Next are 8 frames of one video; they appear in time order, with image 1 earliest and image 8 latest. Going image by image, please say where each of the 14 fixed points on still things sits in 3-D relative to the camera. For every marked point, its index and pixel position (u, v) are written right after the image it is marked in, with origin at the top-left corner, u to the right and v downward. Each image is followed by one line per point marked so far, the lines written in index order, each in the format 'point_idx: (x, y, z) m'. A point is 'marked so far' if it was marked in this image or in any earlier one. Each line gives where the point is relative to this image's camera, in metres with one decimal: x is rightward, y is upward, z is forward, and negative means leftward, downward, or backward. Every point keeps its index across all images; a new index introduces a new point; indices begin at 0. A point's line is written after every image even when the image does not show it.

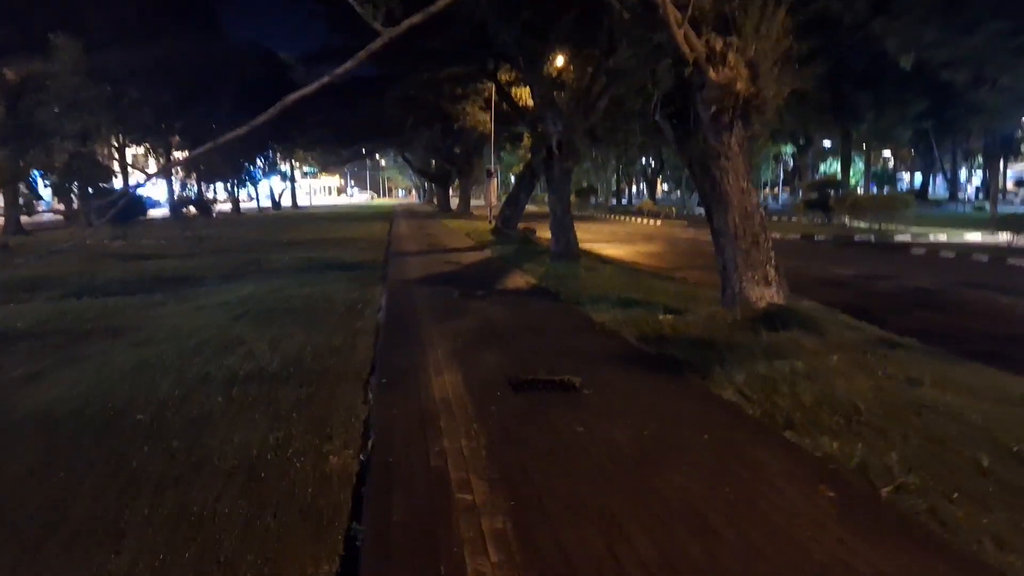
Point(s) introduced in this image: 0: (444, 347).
0: (-0.9, -0.9, +10.6) m
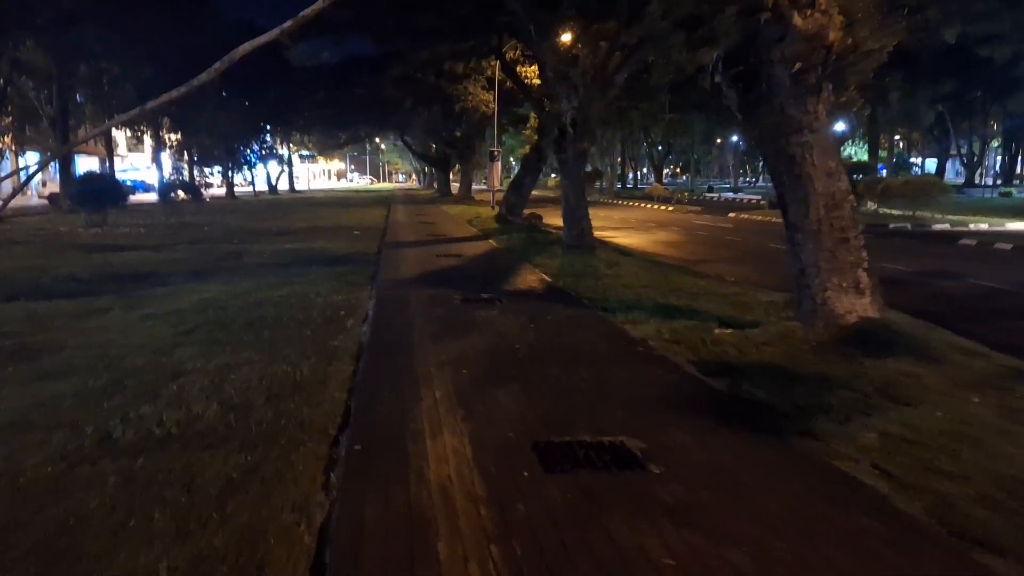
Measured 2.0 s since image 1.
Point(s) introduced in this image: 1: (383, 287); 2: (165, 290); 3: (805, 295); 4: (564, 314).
0: (-0.7, -1.0, +7.9) m
1: (-2.5, 0.0, +15.0) m
2: (-6.8, 0.0, +15.2) m
3: (+3.8, -0.1, +9.8) m
4: (+0.9, -0.4, +12.1) m
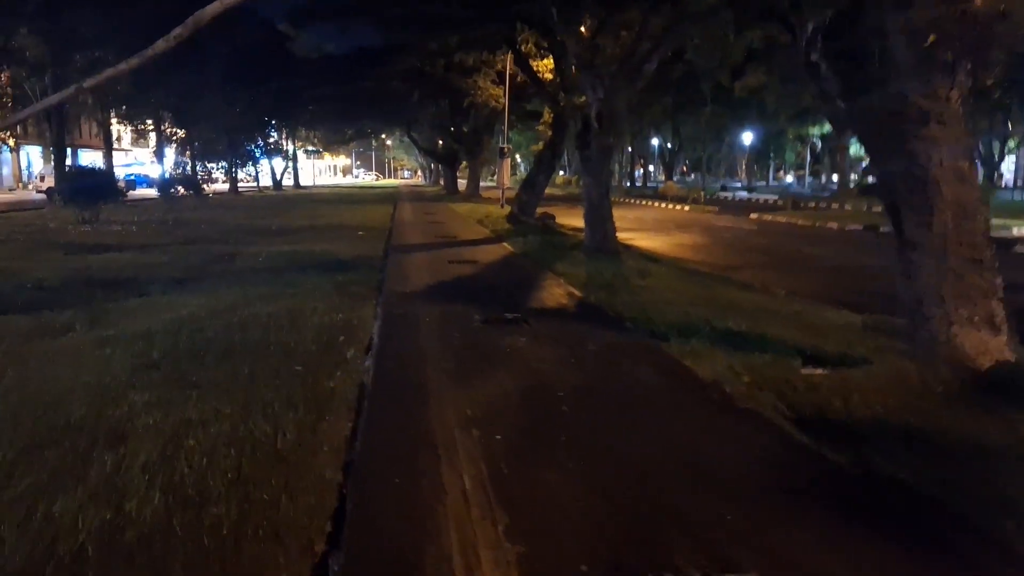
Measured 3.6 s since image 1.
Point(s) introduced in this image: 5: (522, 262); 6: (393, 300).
0: (-0.3, -1.3, +5.9) m
1: (-2.1, -0.2, +13.0) m
2: (-6.4, -0.3, +13.3) m
3: (+4.2, -0.4, +7.8) m
4: (+1.3, -0.7, +10.1) m
5: (+0.2, +0.7, +19.7) m
6: (-2.1, -0.2, +13.2) m
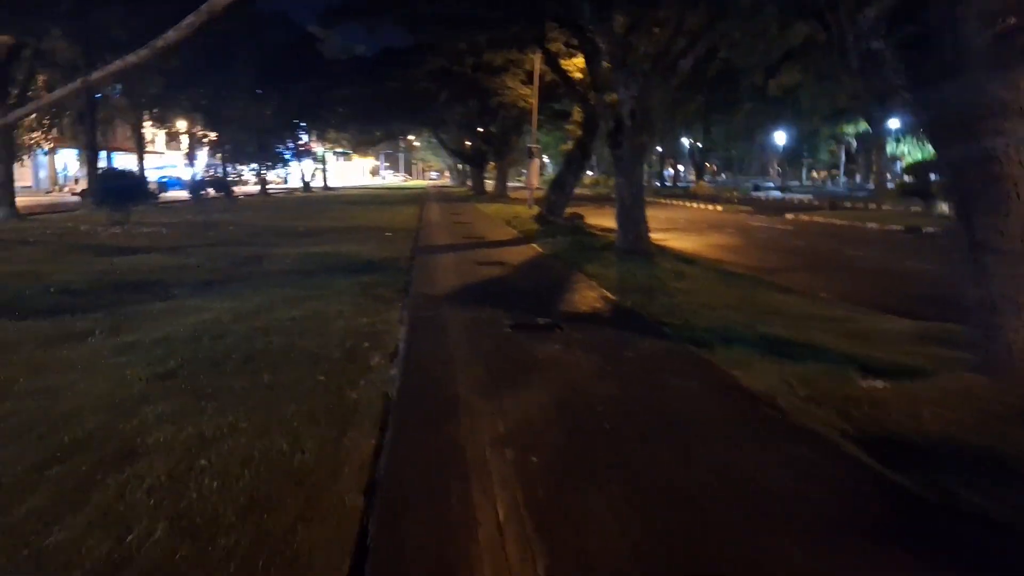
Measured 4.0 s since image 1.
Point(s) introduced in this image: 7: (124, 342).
0: (0.0, -1.4, +5.4) m
1: (-1.6, -0.3, +12.6) m
2: (-5.9, -0.3, +13.0) m
3: (+4.5, -0.5, +7.1) m
4: (+1.7, -0.8, +9.5) m
5: (+1.0, +0.6, +19.2) m
6: (-1.5, -0.3, +12.7) m
7: (-5.1, -0.7, +10.0) m
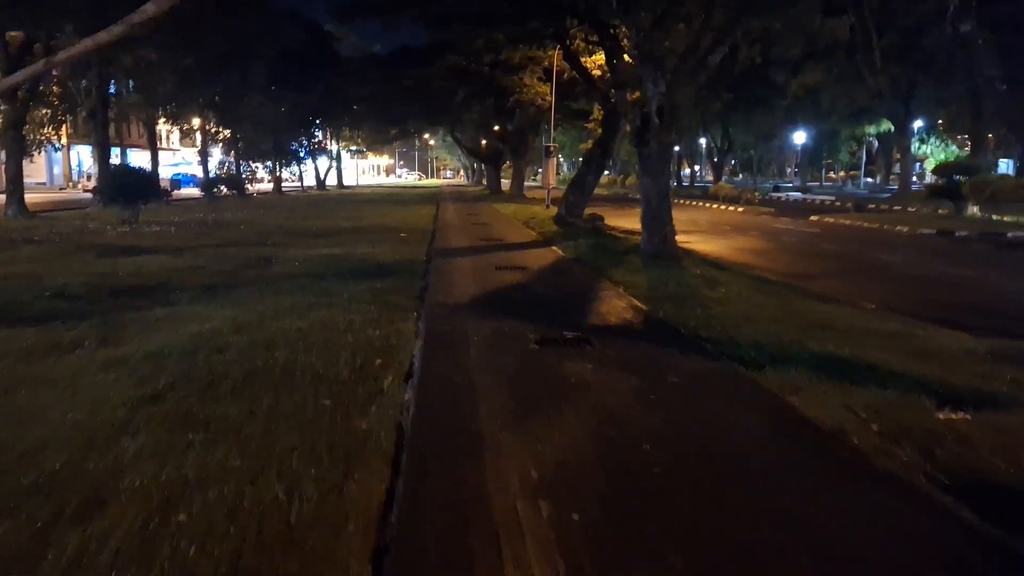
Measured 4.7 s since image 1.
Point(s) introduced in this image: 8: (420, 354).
0: (+0.2, -1.5, +4.5) m
1: (-1.2, -0.4, +11.6) m
2: (-5.5, -0.4, +12.1) m
3: (+4.8, -0.7, +6.1) m
4: (+2.0, -1.0, +8.5) m
5: (+1.5, +0.5, +18.2) m
6: (-1.2, -0.4, +11.8) m
7: (-4.8, -0.8, +9.2) m
8: (-1.1, -0.8, +9.3) m
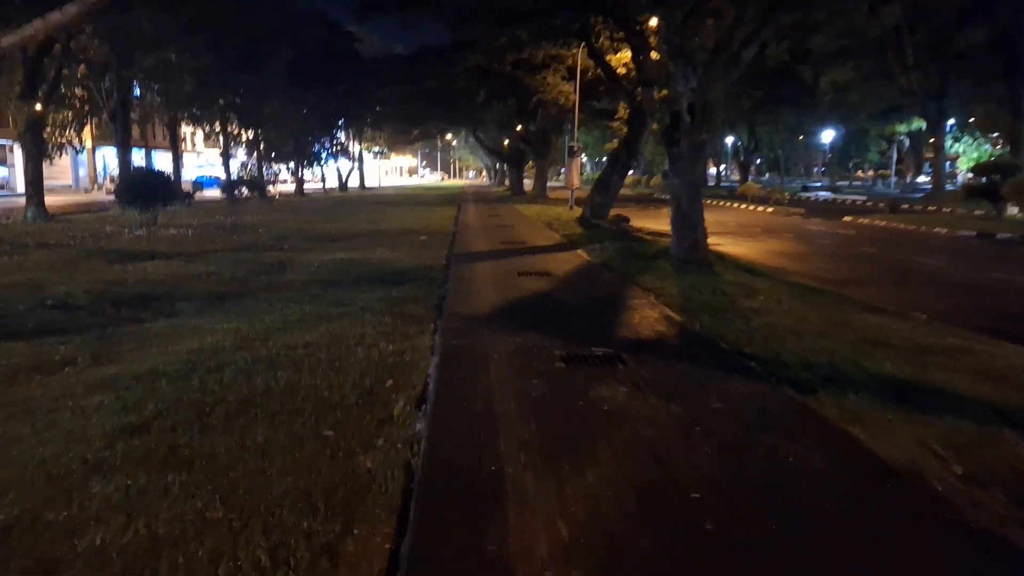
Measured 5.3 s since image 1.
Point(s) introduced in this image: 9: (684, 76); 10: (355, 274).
0: (+0.3, -1.7, +3.6) m
1: (-0.9, -0.6, +10.8) m
2: (-5.1, -0.6, +11.4) m
3: (+5.0, -0.8, +5.1) m
4: (+2.3, -1.1, +7.6) m
5: (+2.0, +0.3, +17.3) m
6: (-0.8, -0.5, +10.9) m
7: (-4.5, -1.0, +8.4) m
8: (-0.8, -0.9, +8.5) m
9: (+4.3, +5.4, +19.4) m
10: (-3.6, +0.3, +17.4) m
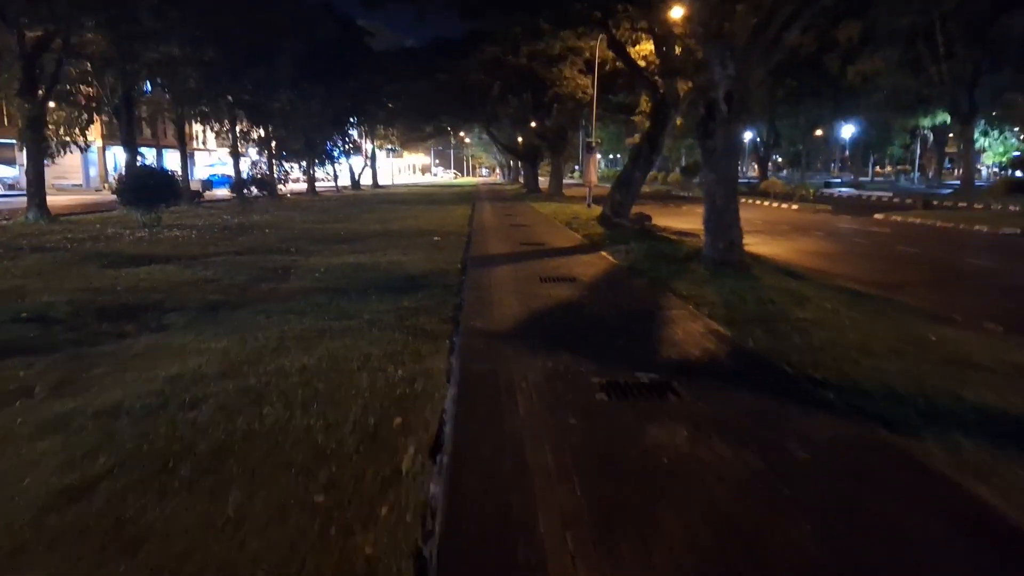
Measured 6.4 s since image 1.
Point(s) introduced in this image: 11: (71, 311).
0: (+0.5, -1.9, +2.2) m
1: (-0.5, -0.7, +9.4) m
2: (-4.8, -0.7, +10.1) m
3: (+5.2, -1.0, +3.6) m
4: (+2.5, -1.3, +6.1) m
5: (+2.5, +0.2, +15.8) m
6: (-0.5, -0.7, +9.5) m
7: (-4.2, -1.2, +7.1) m
8: (-0.5, -1.1, +7.0) m
9: (+4.8, +5.3, +17.8) m
10: (-3.1, +0.2, +16.1) m
11: (-7.2, -0.4, +12.5) m
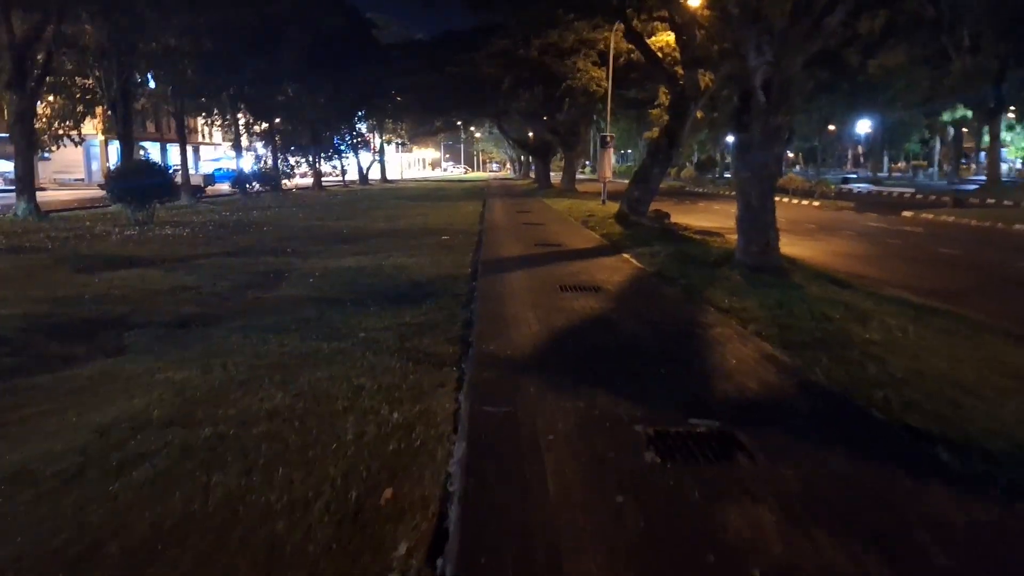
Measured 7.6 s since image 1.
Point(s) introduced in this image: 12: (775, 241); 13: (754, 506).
0: (+0.7, -2.1, +0.5) m
1: (-0.3, -0.9, +7.8) m
2: (-4.6, -0.9, +8.5) m
3: (+5.3, -1.3, +1.8) m
4: (+2.7, -1.5, +4.5) m
5: (+2.8, 0.0, +14.1) m
6: (-0.3, -0.9, +7.9) m
7: (-4.0, -1.4, +5.5) m
8: (-0.4, -1.3, +5.4) m
9: (+5.2, +5.1, +16.1) m
10: (-2.8, 0.0, +14.5) m
11: (-6.9, -0.5, +10.9) m
12: (+5.9, +1.0, +17.1) m
13: (+1.6, -1.4, +5.0) m
